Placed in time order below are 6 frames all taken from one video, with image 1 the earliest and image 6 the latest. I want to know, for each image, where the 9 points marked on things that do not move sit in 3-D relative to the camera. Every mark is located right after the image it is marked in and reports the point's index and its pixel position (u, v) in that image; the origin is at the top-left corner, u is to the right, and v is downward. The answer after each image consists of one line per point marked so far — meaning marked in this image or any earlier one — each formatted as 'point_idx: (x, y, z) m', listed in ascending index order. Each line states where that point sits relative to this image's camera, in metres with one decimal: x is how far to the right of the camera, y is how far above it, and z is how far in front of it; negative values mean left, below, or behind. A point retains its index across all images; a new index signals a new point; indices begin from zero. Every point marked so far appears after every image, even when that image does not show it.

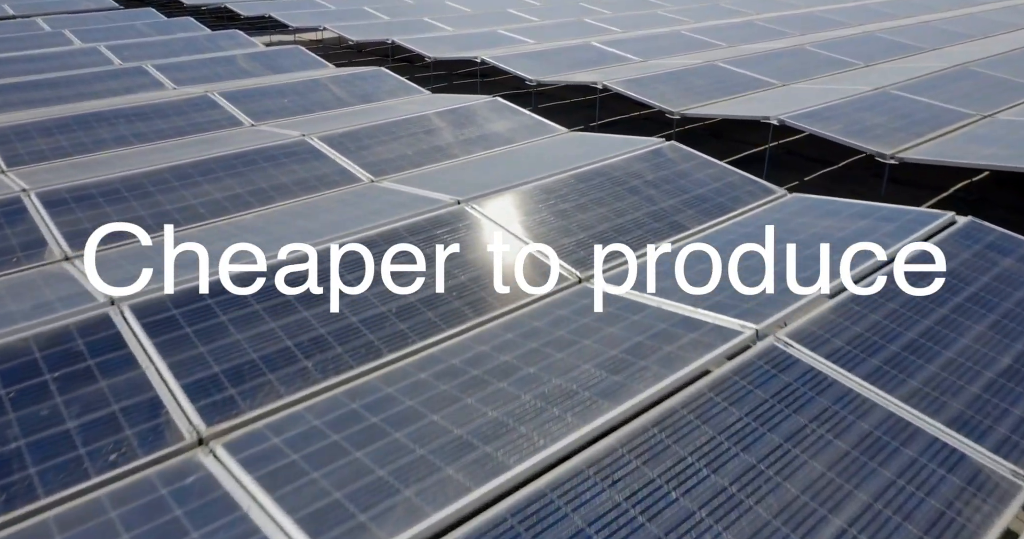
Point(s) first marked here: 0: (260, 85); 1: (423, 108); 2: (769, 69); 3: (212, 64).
0: (-5.6, +4.1, +16.0) m
1: (-1.8, +3.2, +14.2) m
2: (+6.6, +5.2, +18.5) m
3: (-7.8, +5.3, +18.6) m
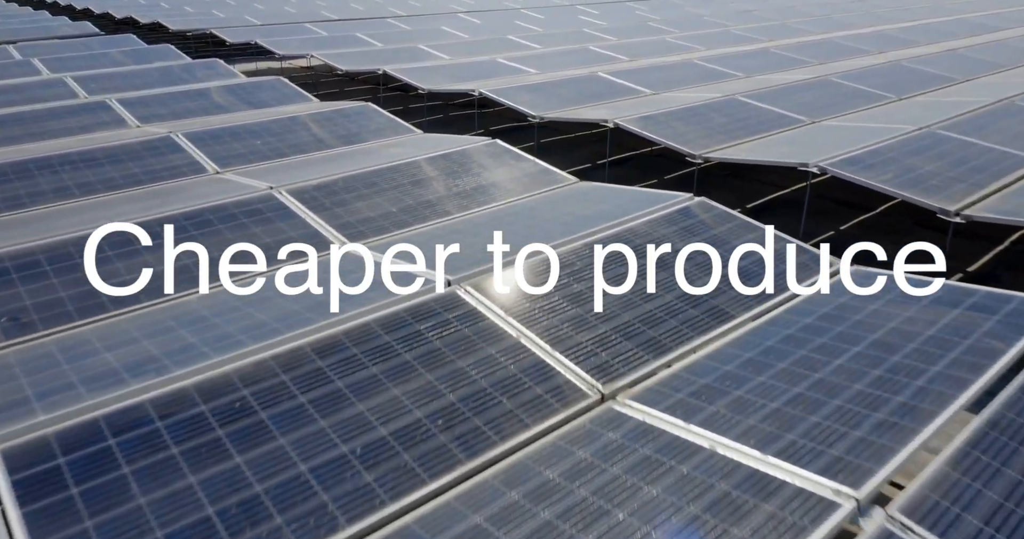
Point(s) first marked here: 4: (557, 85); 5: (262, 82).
0: (-5.6, +2.9, +14.3) m
1: (-1.8, +2.1, +12.5) m
2: (+6.6, +3.9, +16.9) m
3: (-7.8, +4.0, +17.0) m
4: (+1.1, +4.8, +18.6) m
5: (-6.4, +4.8, +18.4) m
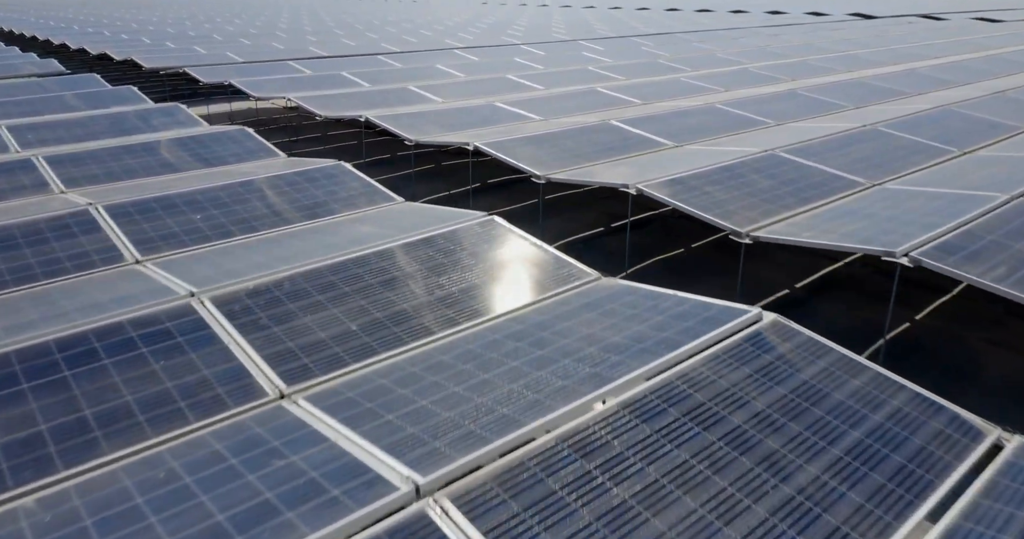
0: (-5.6, +1.3, +11.7) m
1: (-1.7, +0.5, +9.9) m
2: (+6.7, +2.2, +14.3) m
3: (-7.8, +2.3, +14.4) m
4: (+1.1, +3.0, +16.1) m
5: (-6.4, +3.0, +15.9) m
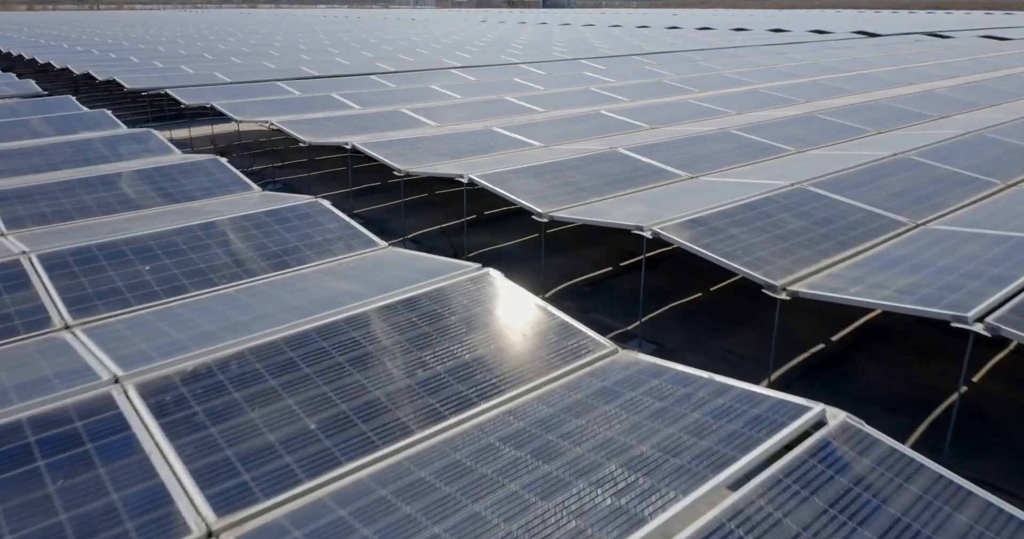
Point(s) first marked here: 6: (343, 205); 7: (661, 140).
0: (-5.6, +0.5, +10.2) m
1: (-1.8, -0.2, +8.4) m
2: (+6.6, +1.4, +12.9) m
3: (-7.8, +1.5, +13.0) m
4: (+1.1, +2.1, +14.7) m
5: (-6.4, +2.1, +14.5) m
6: (-4.3, +1.6, +18.2) m
7: (+3.6, +3.1, +17.2) m
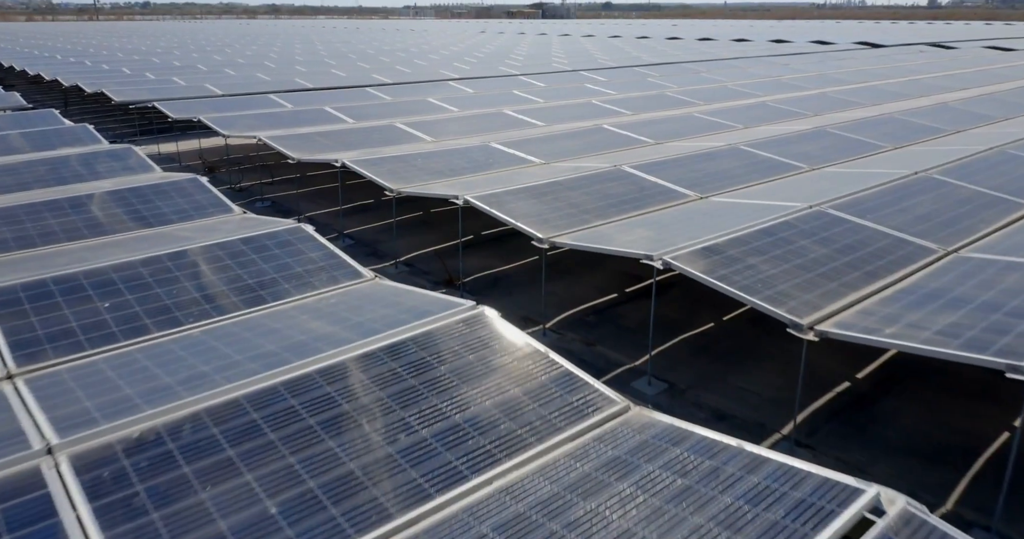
0: (-5.6, 0.0, +9.4) m
1: (-1.8, -0.7, +7.5) m
2: (+6.6, +0.9, +12.0) m
3: (-7.8, +1.0, +12.1) m
4: (+1.1, +1.6, +13.8) m
5: (-6.4, +1.6, +13.6) m
6: (-4.3, +1.1, +17.4) m
7: (+3.5, +2.6, +16.3) m
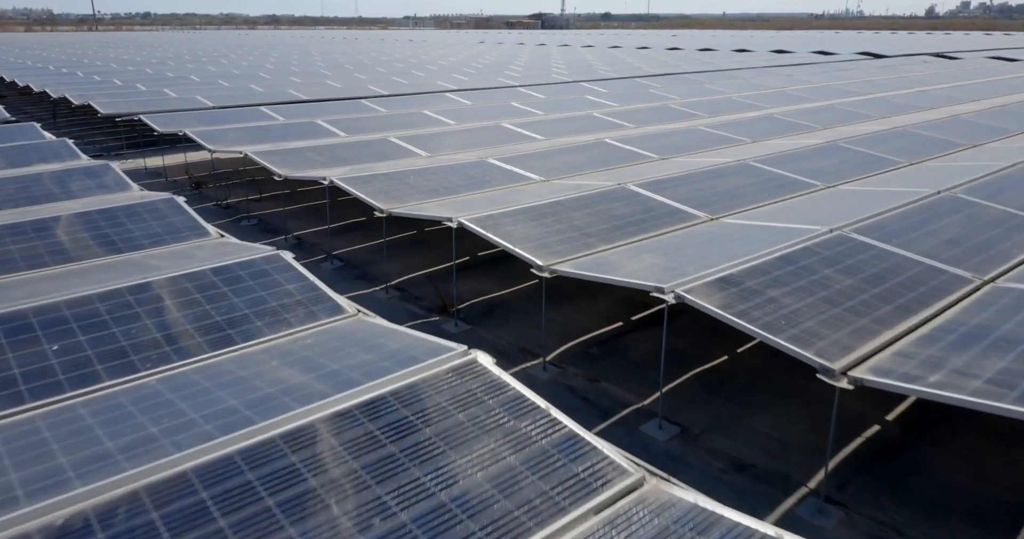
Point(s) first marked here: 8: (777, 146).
0: (-5.7, -0.4, +8.5) m
1: (-1.8, -1.1, +6.6) m
2: (+6.6, +0.4, +11.1) m
3: (-7.9, +0.5, +11.2) m
4: (+1.0, +1.1, +12.9) m
5: (-6.5, +1.2, +12.7) m
6: (-4.4, +0.6, +16.5) m
7: (+3.5, +2.1, +15.5) m
8: (+7.2, +3.3, +19.4) m
